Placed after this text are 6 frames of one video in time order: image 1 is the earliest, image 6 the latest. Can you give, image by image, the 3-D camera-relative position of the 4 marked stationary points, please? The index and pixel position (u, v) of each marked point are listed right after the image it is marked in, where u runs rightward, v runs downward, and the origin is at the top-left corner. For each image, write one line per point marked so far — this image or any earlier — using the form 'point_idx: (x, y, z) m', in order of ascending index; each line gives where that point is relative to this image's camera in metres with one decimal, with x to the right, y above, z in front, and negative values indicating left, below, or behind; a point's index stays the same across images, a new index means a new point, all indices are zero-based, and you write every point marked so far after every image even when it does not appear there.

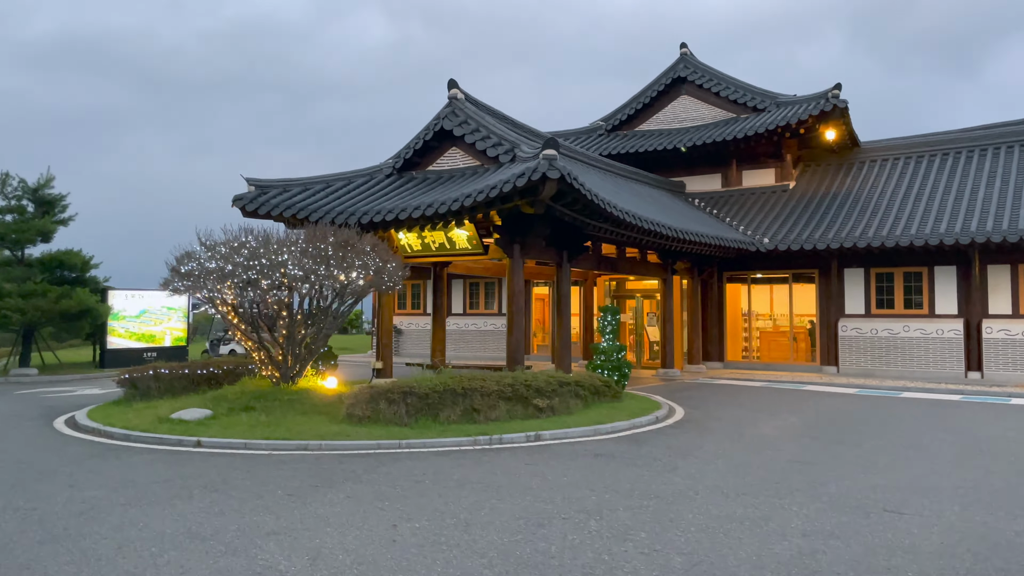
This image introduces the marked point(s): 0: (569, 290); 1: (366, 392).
0: (+1.0, -0.1, +15.5) m
1: (-1.8, -1.3, +10.4) m
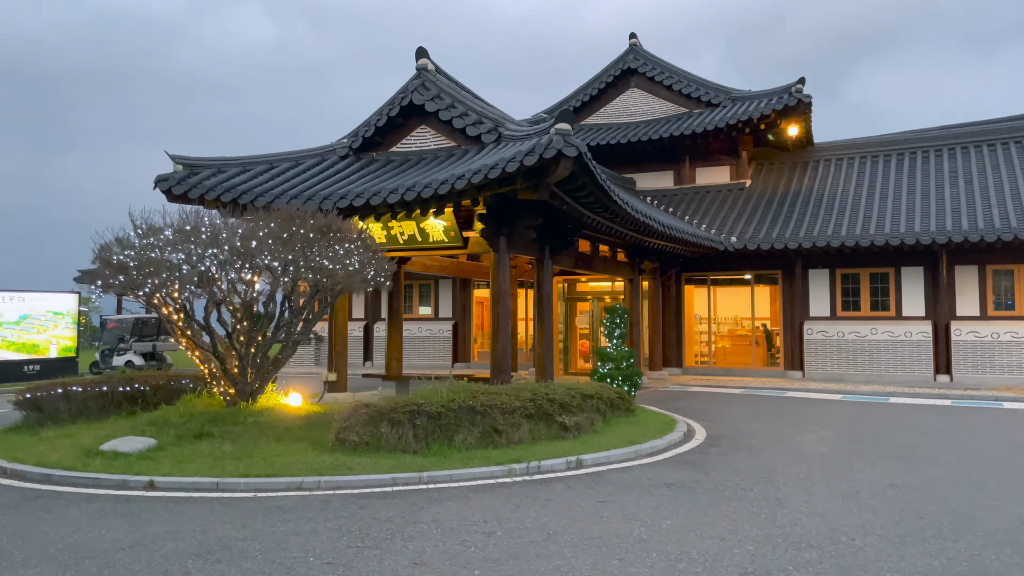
0: (+0.6, -0.1, +13.8) m
1: (-1.5, -1.3, +8.3) m
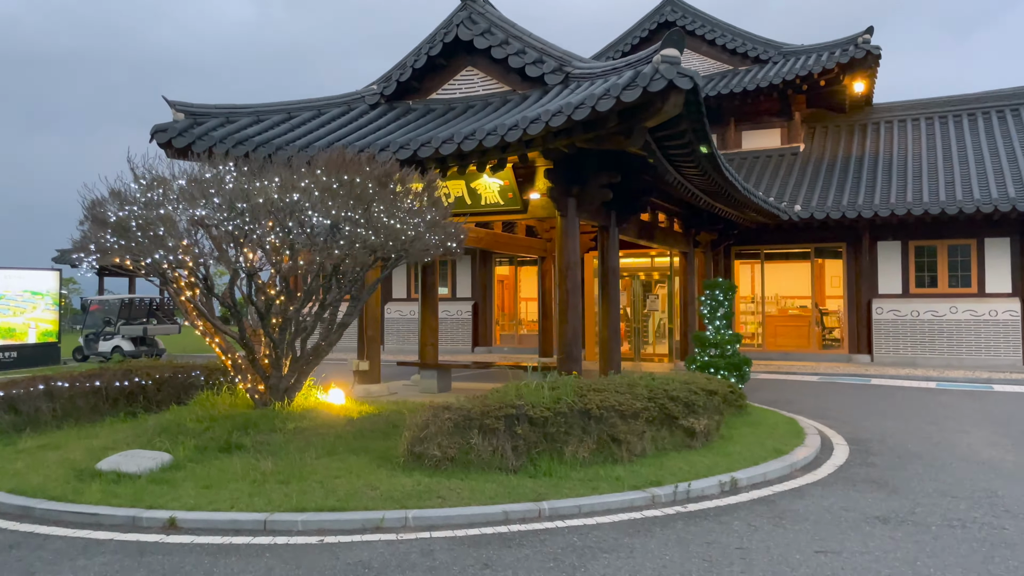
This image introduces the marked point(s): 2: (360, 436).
0: (+1.5, +0.3, +11.8) m
1: (-0.5, -1.0, +6.3) m
2: (-1.3, -1.3, +7.0) m
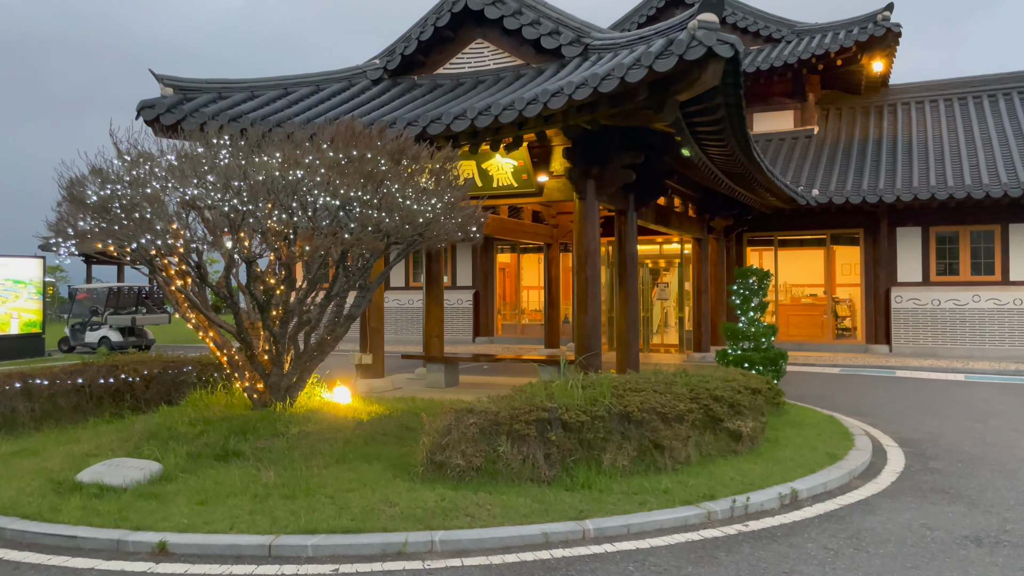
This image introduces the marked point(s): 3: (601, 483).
0: (+1.7, +0.5, +11.1) m
1: (-0.3, -0.9, +5.6) m
2: (-1.1, -1.2, +6.3) m
3: (+0.6, -1.3, +5.5) m
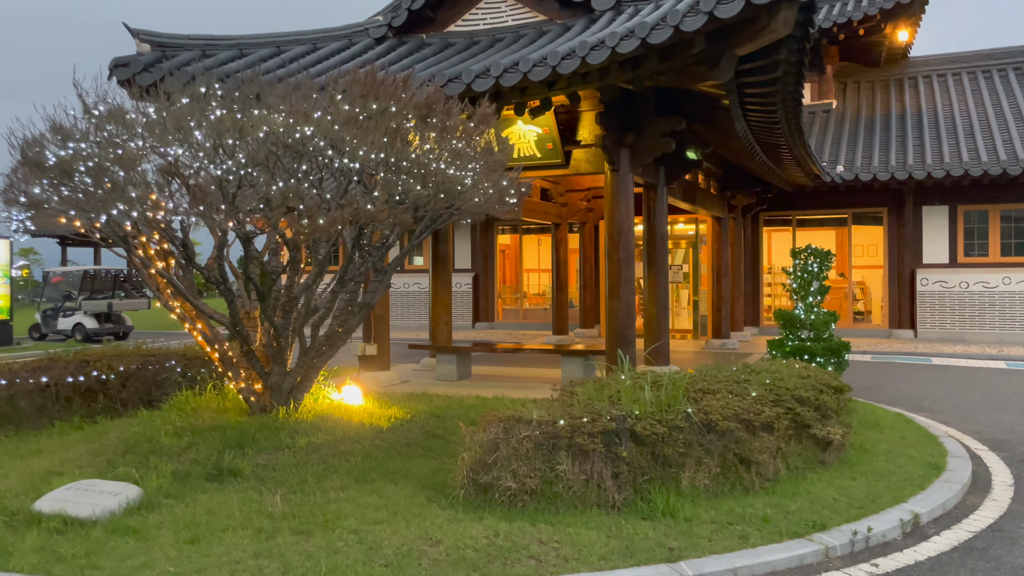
0: (+1.9, +0.7, +10.1) m
1: (+0.1, -0.8, +4.6) m
2: (-0.8, -1.1, +5.3) m
3: (+0.9, -1.2, +4.5) m
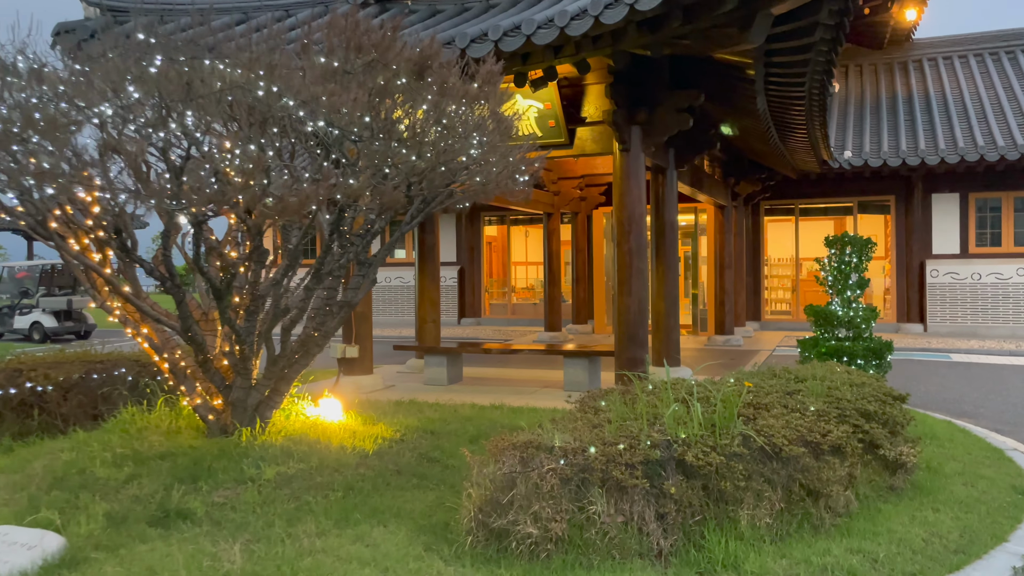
0: (+1.8, +0.8, +9.2) m
1: (+0.2, -0.8, +3.7) m
2: (-0.7, -1.1, +4.4) m
3: (+1.0, -1.2, +3.6) m
